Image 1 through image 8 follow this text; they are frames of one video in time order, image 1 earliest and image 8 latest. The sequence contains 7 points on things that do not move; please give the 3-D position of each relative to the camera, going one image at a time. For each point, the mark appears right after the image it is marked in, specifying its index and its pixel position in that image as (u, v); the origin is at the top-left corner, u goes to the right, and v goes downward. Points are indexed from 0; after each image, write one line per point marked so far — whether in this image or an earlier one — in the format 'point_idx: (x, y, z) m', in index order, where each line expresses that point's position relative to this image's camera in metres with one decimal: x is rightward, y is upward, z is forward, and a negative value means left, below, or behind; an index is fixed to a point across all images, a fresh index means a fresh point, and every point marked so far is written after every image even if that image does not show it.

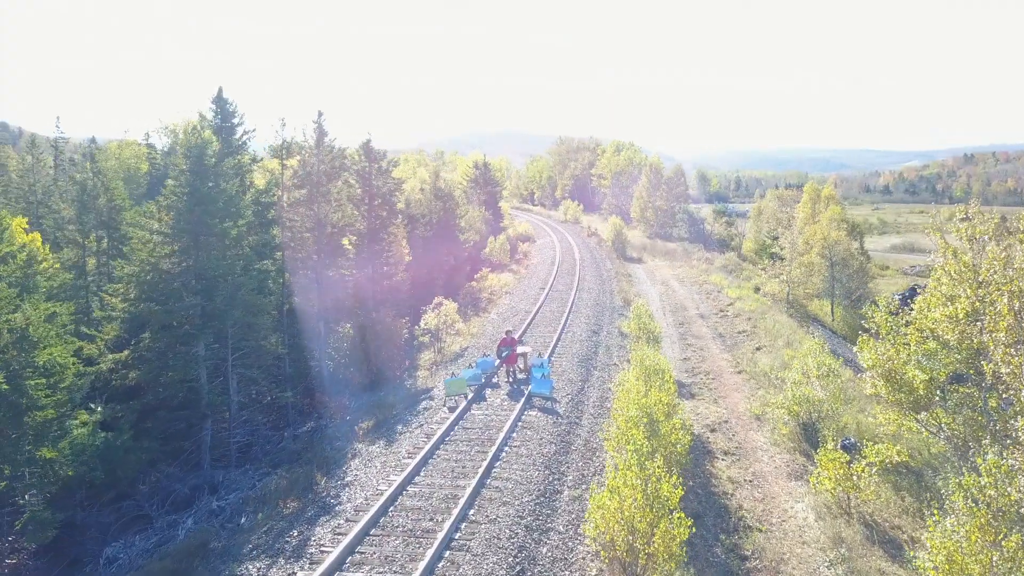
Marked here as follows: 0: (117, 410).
0: (-8.8, -2.7, +18.0) m
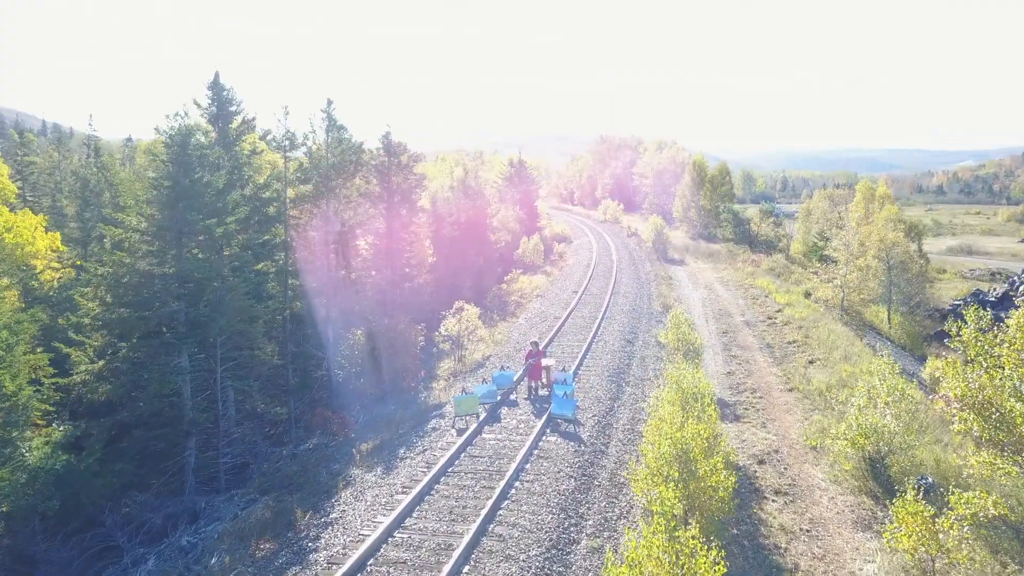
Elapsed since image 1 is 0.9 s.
0: (-8.5, -2.8, +16.2) m
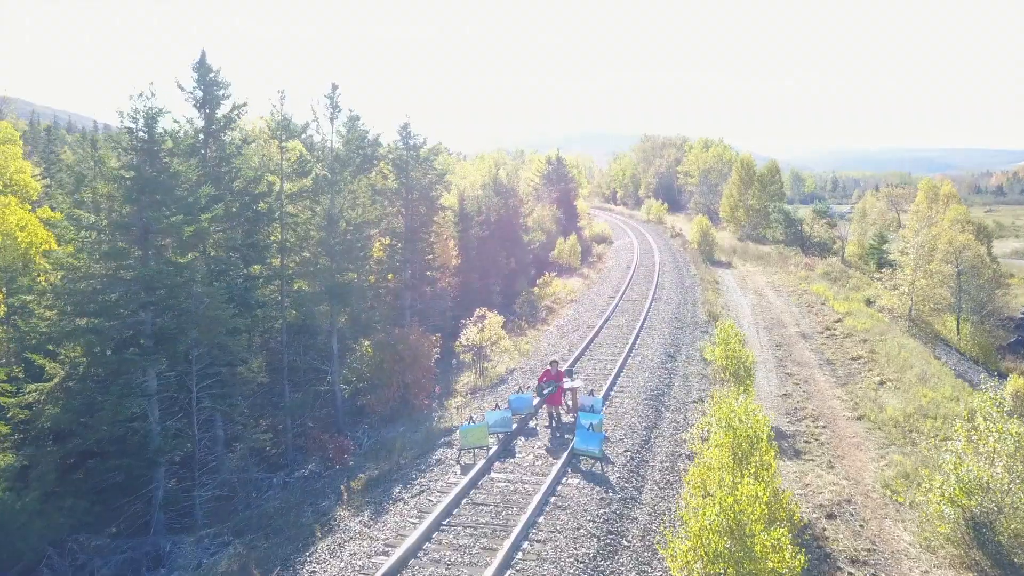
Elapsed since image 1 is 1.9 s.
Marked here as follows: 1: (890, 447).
0: (-8.2, -2.9, +14.0) m
1: (+7.5, -3.1, +16.1) m
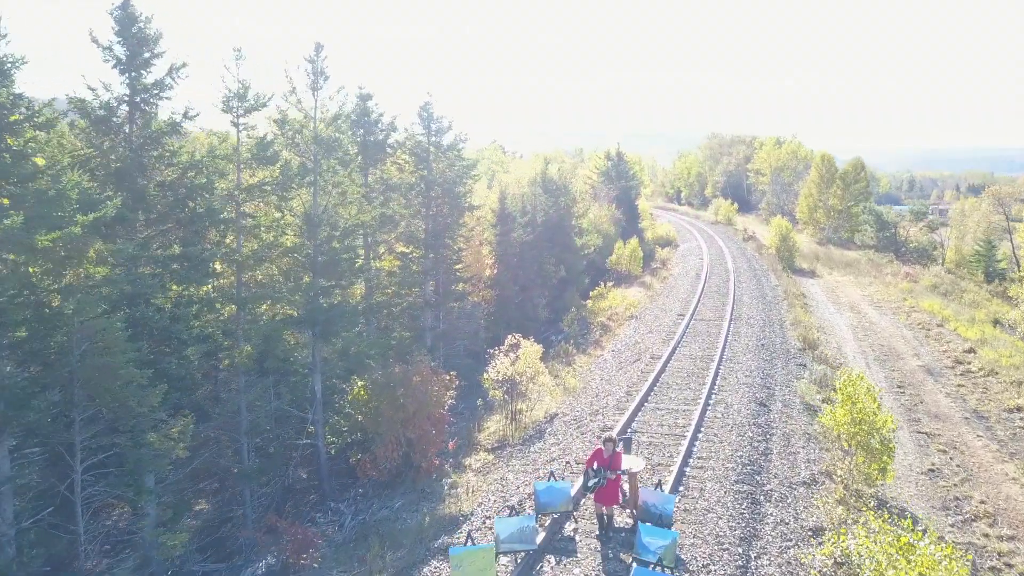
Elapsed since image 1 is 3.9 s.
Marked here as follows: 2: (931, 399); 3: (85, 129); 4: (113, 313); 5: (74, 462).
0: (-8.0, -3.3, +9.2) m
1: (+7.8, -3.7, +10.2) m
2: (+9.9, -2.6, +19.2) m
3: (-6.8, +2.5, +12.9) m
4: (-5.7, -0.3, +11.7) m
5: (-5.9, -2.3, +10.9) m
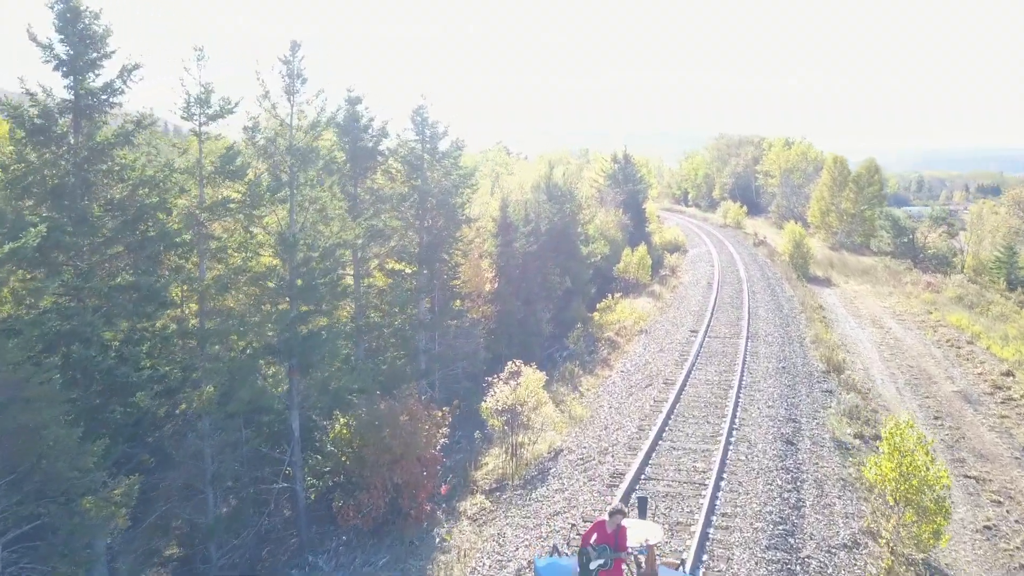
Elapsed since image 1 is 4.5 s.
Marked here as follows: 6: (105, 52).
0: (-8.1, -3.8, +7.5) m
1: (+7.8, -4.2, +8.4) m
2: (+9.9, -3.1, +17.5) m
3: (-6.8, +2.0, +11.2) m
4: (-5.7, -0.8, +10.0) m
5: (-6.0, -2.8, +9.3) m
6: (-5.9, +3.5, +12.0) m
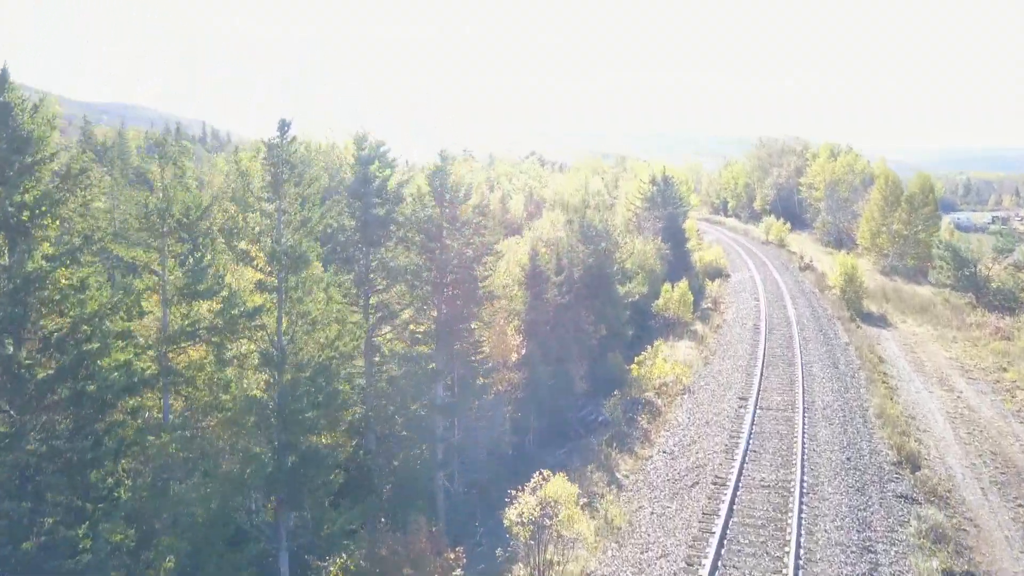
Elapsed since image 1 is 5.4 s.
0: (-8.0, -5.7, +5.5) m
1: (+7.9, -6.2, +5.8) m
2: (+10.4, -5.1, +14.7) m
3: (-6.5, +0.2, +9.2) m
4: (-5.5, -2.7, +7.9) m
5: (-5.8, -4.7, +7.2) m
6: (-5.6, +1.6, +9.9) m
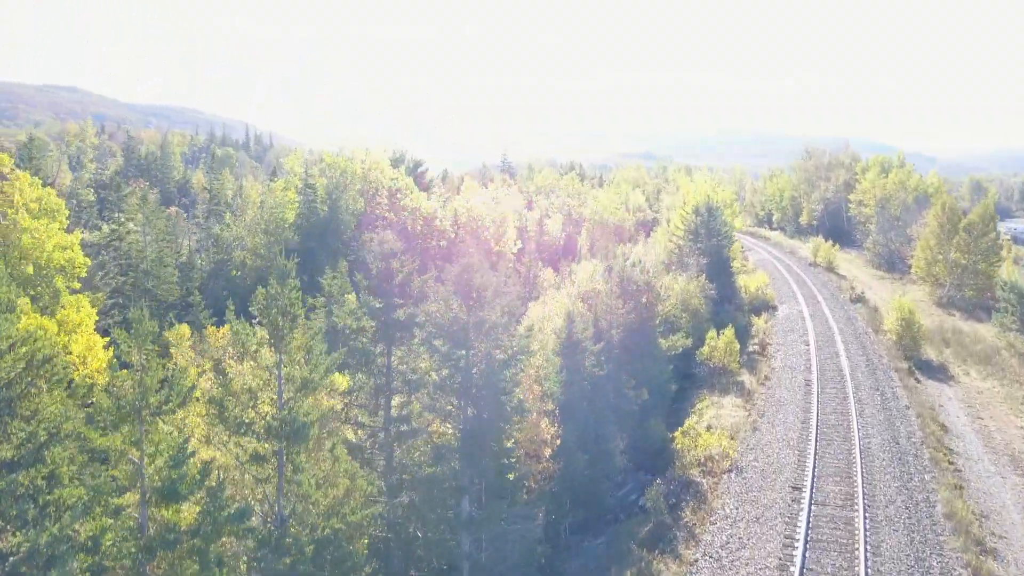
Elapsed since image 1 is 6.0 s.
0: (-8.0, -7.9, +4.4) m
1: (+7.9, -8.5, +3.9) m
2: (+10.8, -7.4, +12.7) m
3: (-6.3, -2.0, +7.9) m
4: (-5.4, -4.9, +6.7) m
5: (-5.7, -6.9, +5.9) m
6: (-5.3, -0.6, +8.6) m
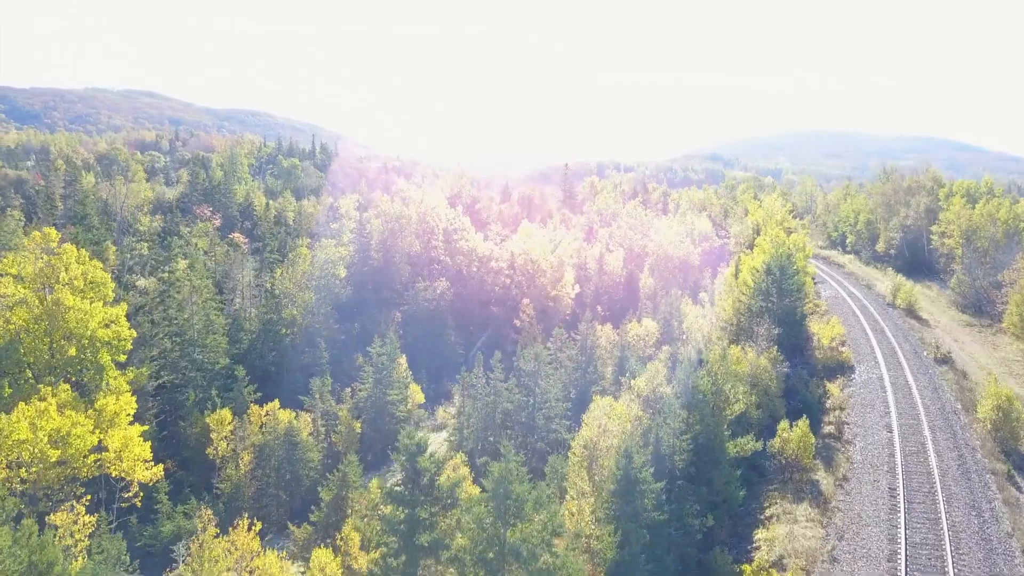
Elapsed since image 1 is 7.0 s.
0: (-8.2, -11.7, +2.6) m
1: (+7.5, -12.4, +0.9) m
2: (+11.2, -11.3, +9.5) m
3: (-6.2, -5.8, +6.1) m
4: (-5.4, -8.7, +4.7) m
5: (-5.8, -10.7, +4.0) m
6: (-5.2, -4.4, +6.7) m
